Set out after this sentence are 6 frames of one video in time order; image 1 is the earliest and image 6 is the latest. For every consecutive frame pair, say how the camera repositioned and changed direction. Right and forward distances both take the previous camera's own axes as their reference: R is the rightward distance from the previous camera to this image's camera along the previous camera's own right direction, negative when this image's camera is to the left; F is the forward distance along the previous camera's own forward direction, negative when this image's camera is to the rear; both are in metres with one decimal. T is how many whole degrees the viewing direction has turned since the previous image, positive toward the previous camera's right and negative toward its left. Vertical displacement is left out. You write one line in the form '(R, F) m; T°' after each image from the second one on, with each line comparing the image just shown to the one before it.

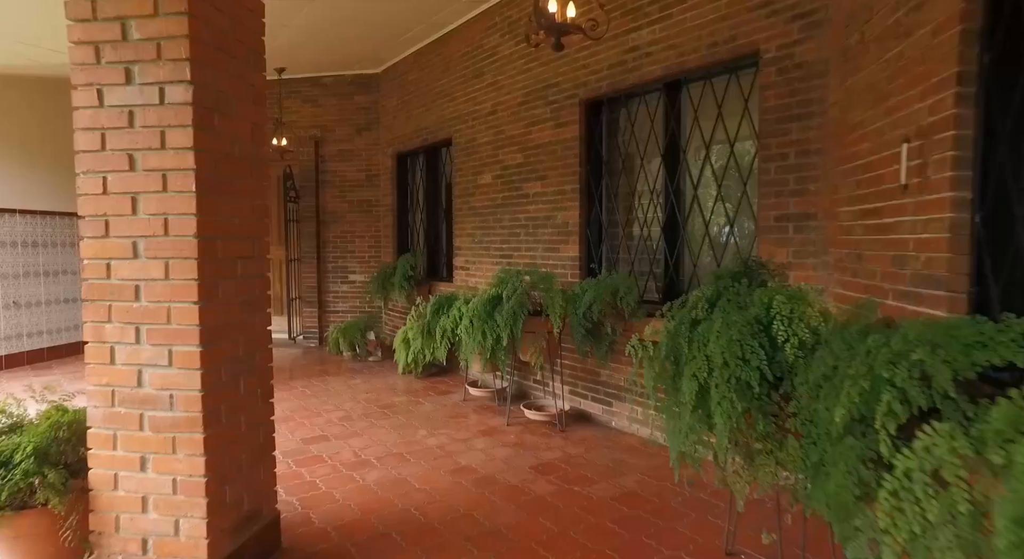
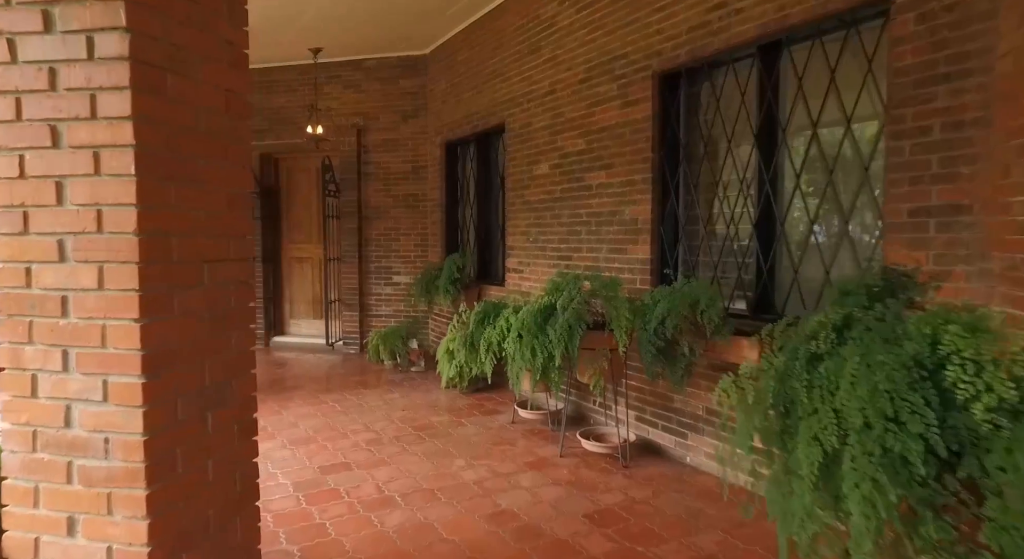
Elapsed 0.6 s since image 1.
(+0.1, +0.5) m; -7°
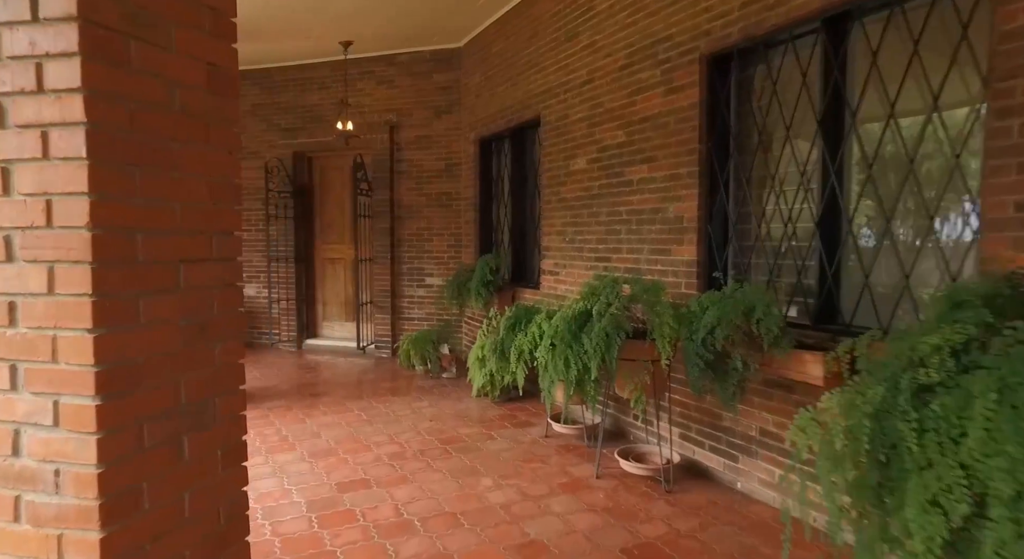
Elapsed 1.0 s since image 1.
(0.0, +0.3) m; -4°
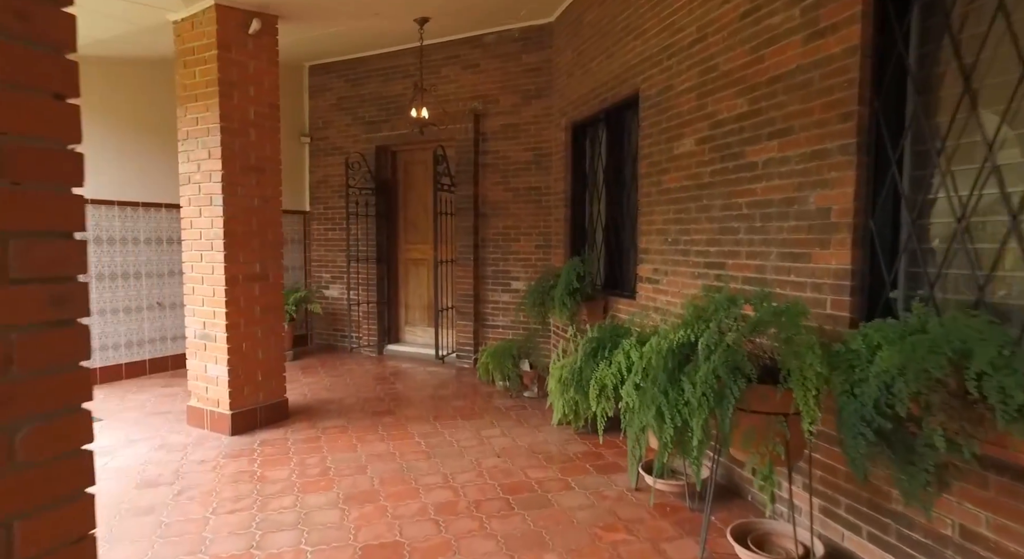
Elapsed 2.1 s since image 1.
(+0.1, +0.7) m; -10°
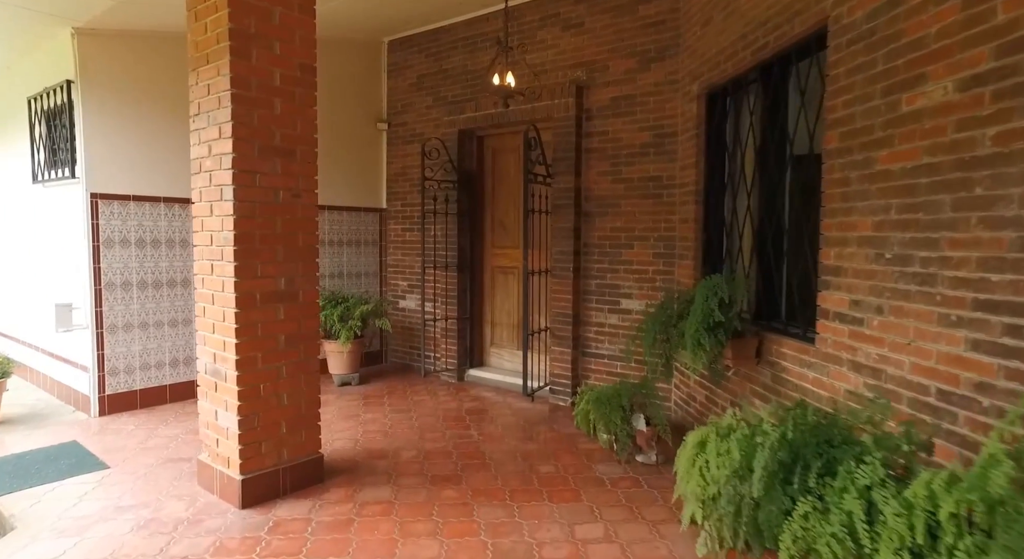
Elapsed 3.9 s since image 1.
(0.0, +1.2) m; -10°
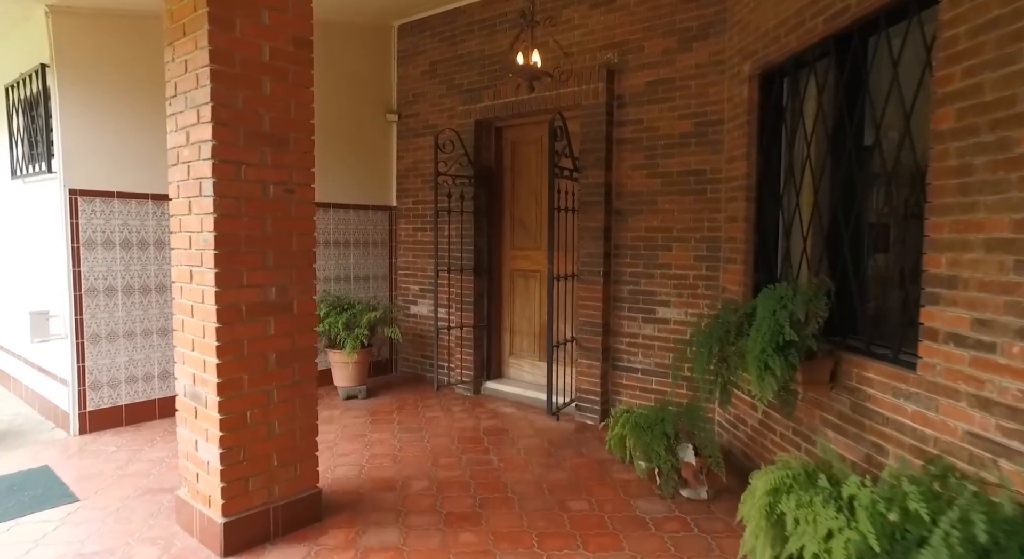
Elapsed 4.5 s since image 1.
(-0.1, +0.5) m; -1°
